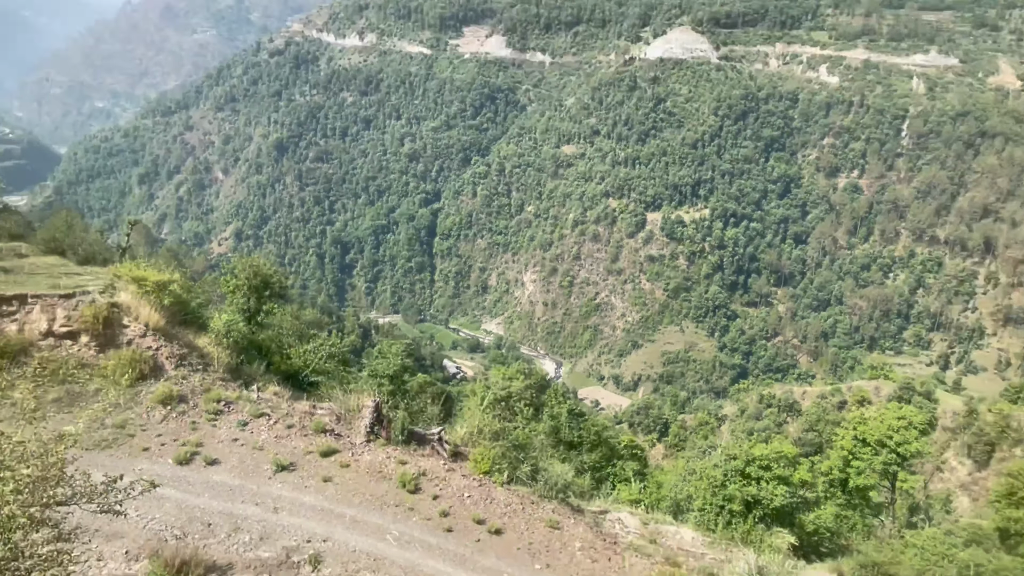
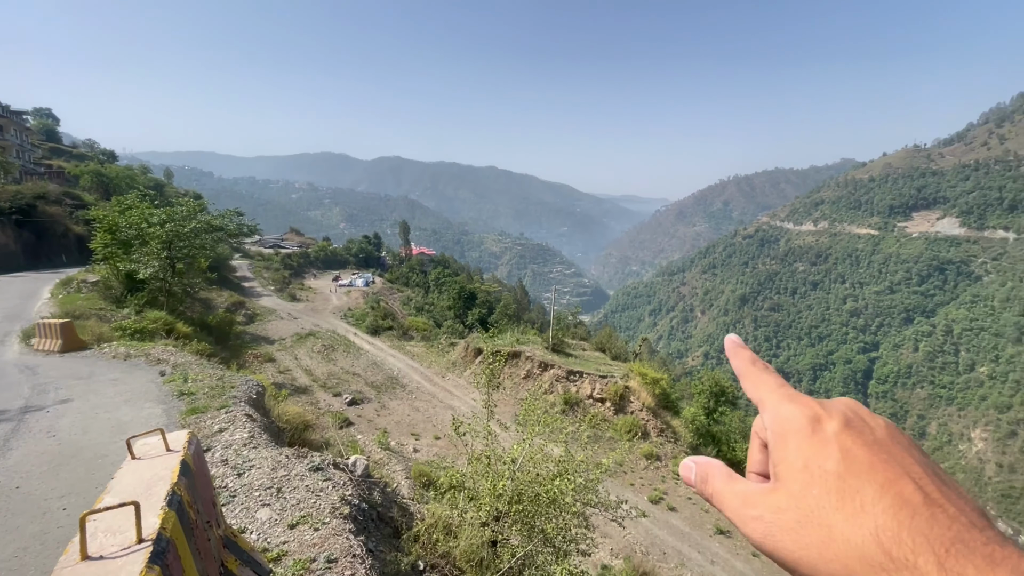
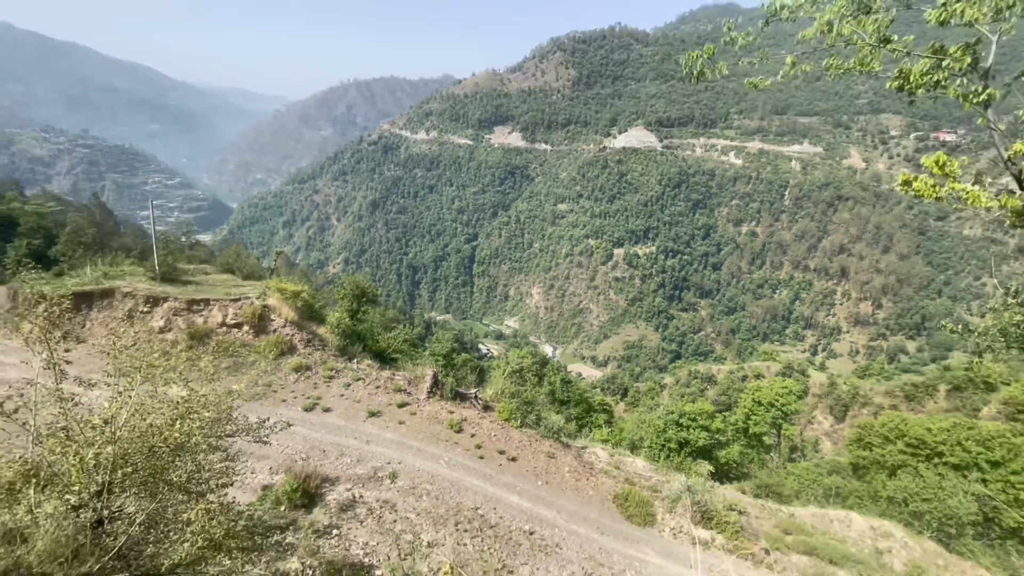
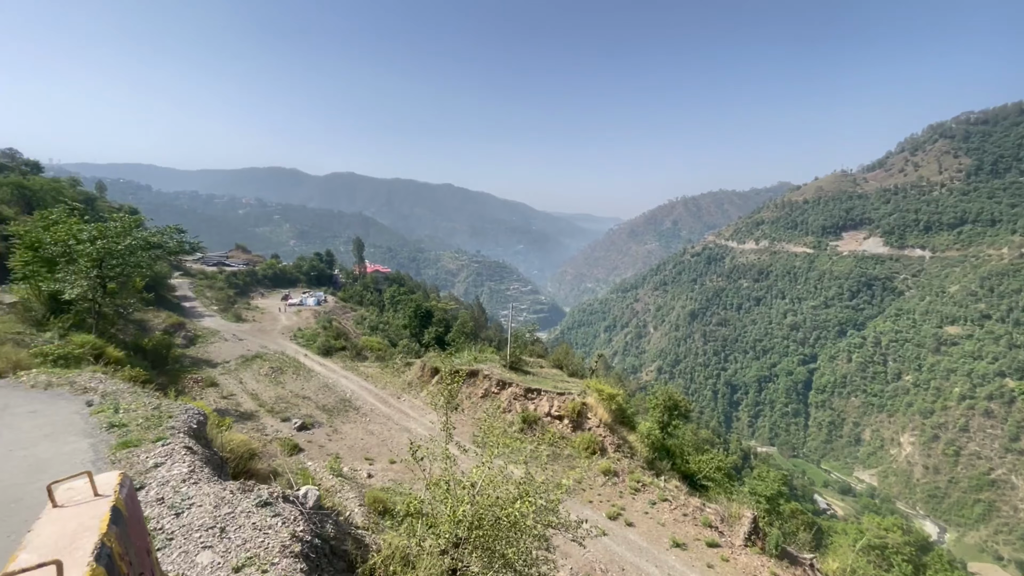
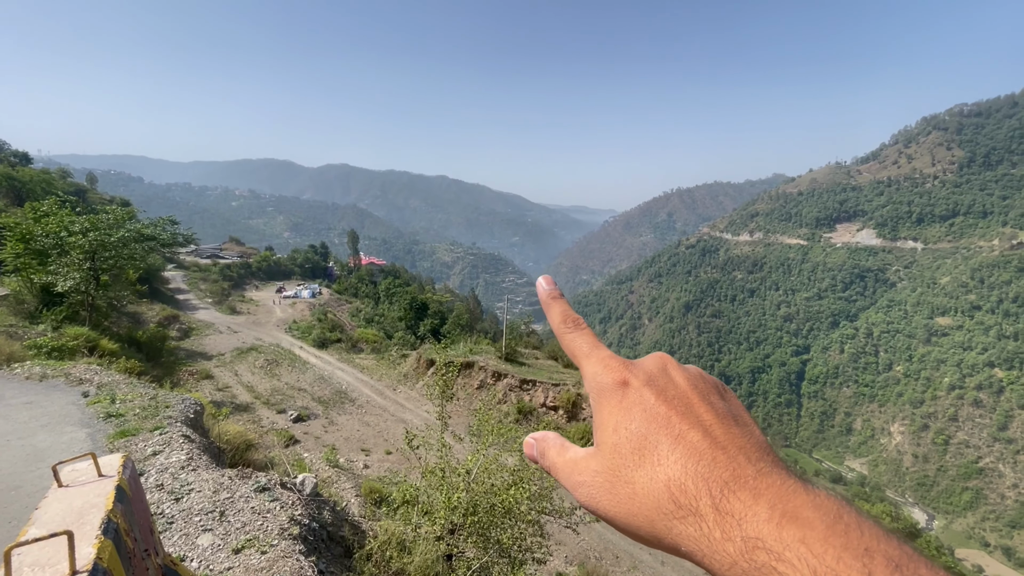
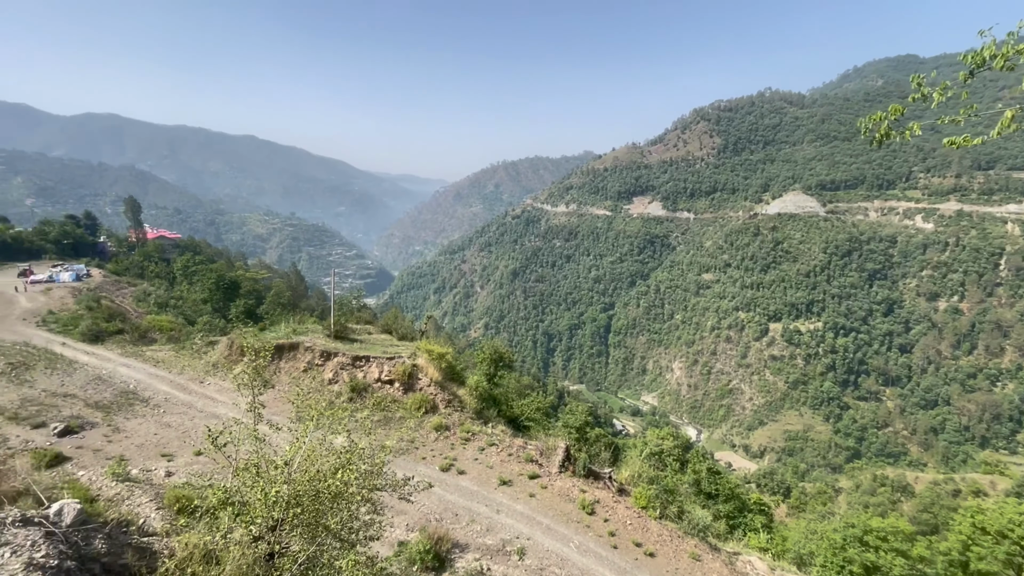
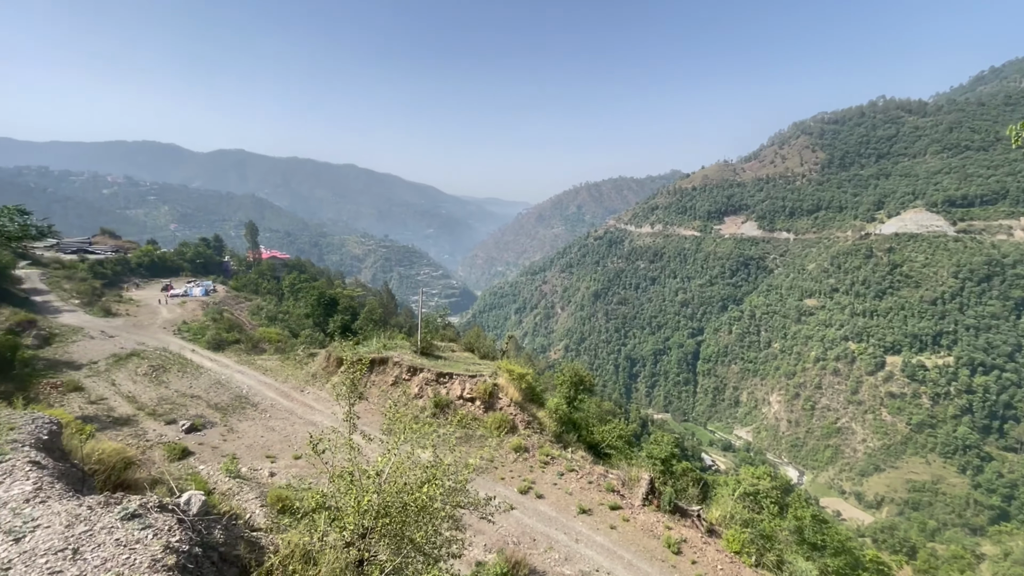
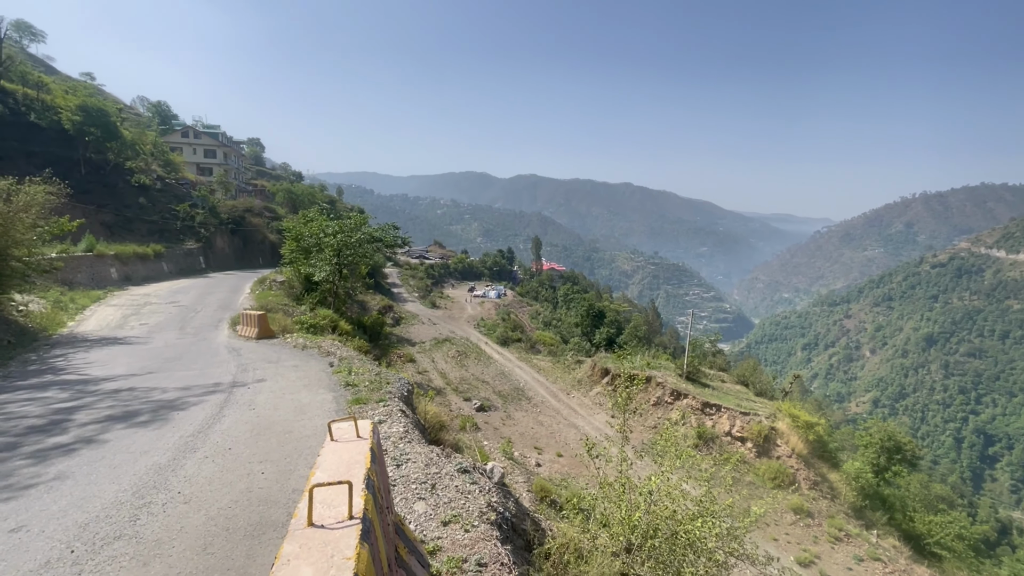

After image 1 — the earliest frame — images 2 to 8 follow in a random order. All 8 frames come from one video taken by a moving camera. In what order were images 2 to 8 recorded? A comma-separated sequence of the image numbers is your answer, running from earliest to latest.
3, 6, 7, 4, 8, 2, 5
